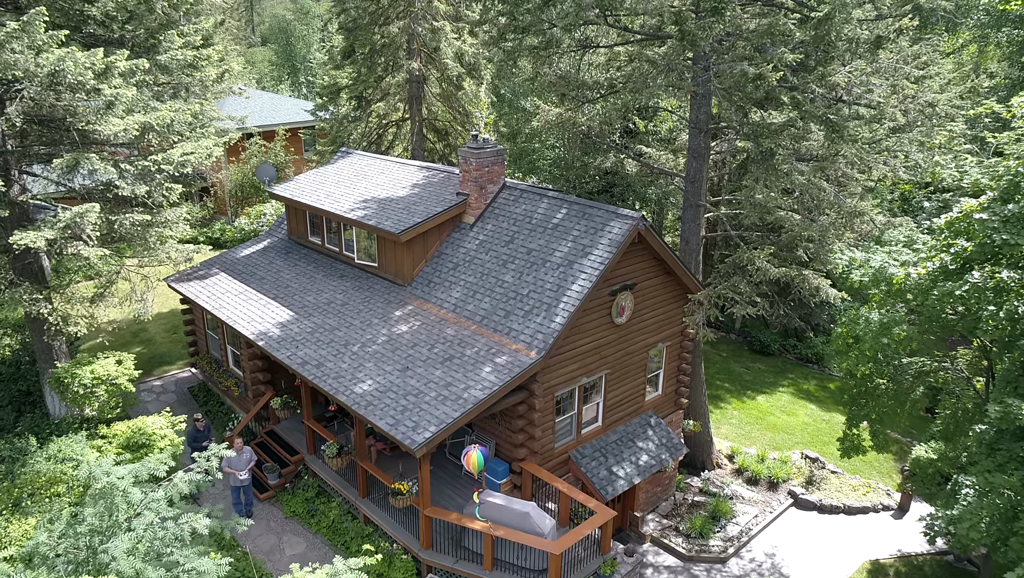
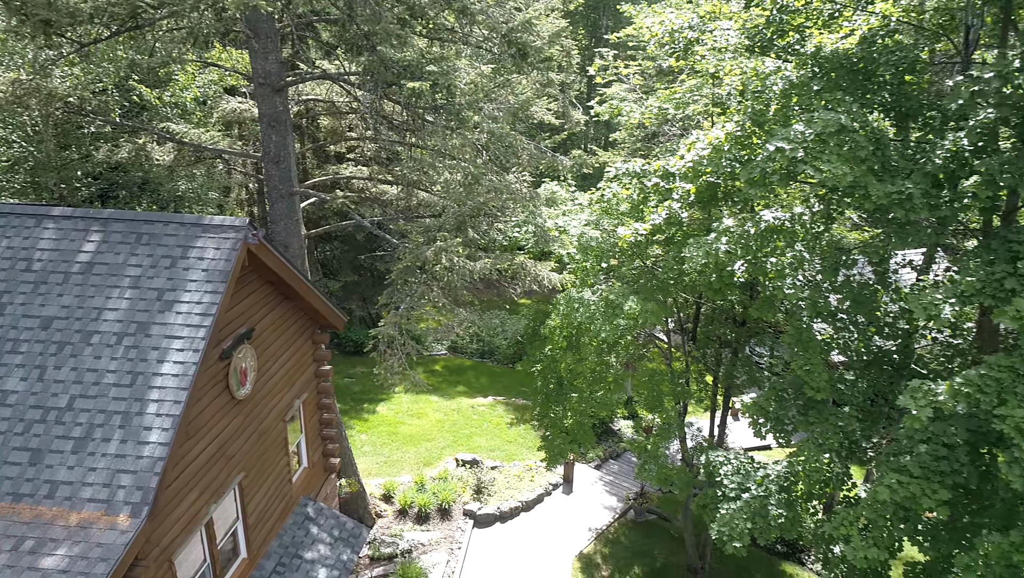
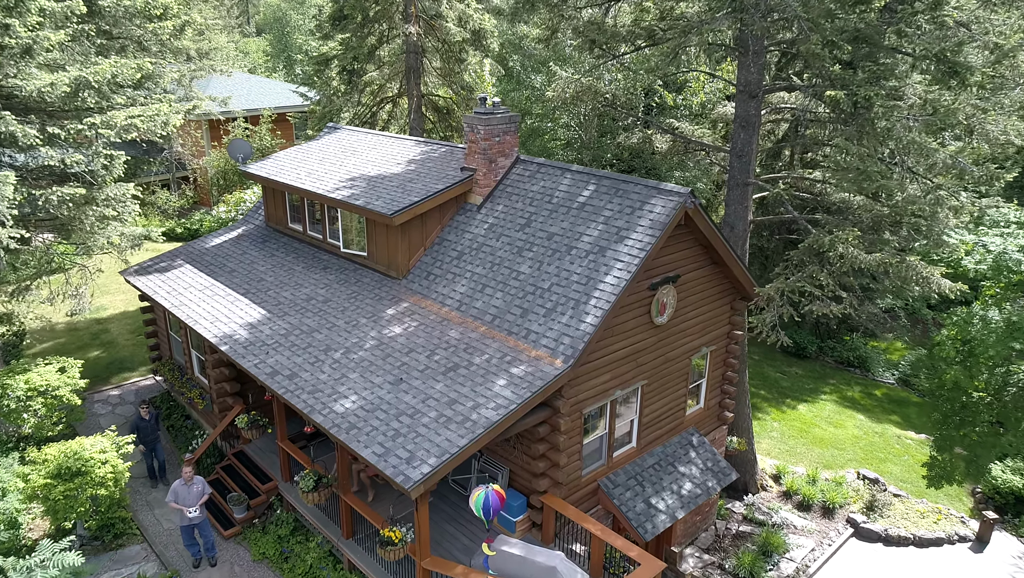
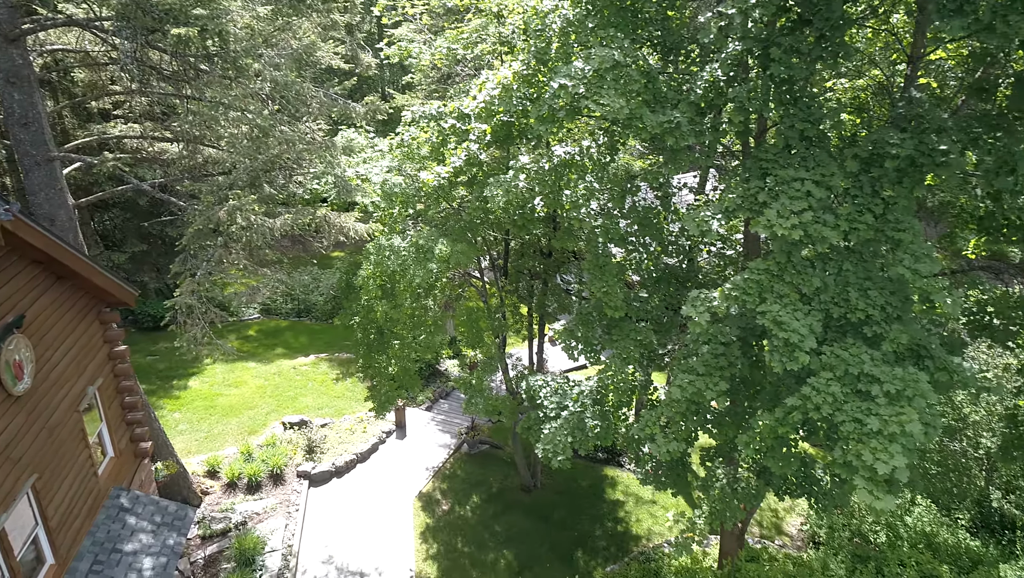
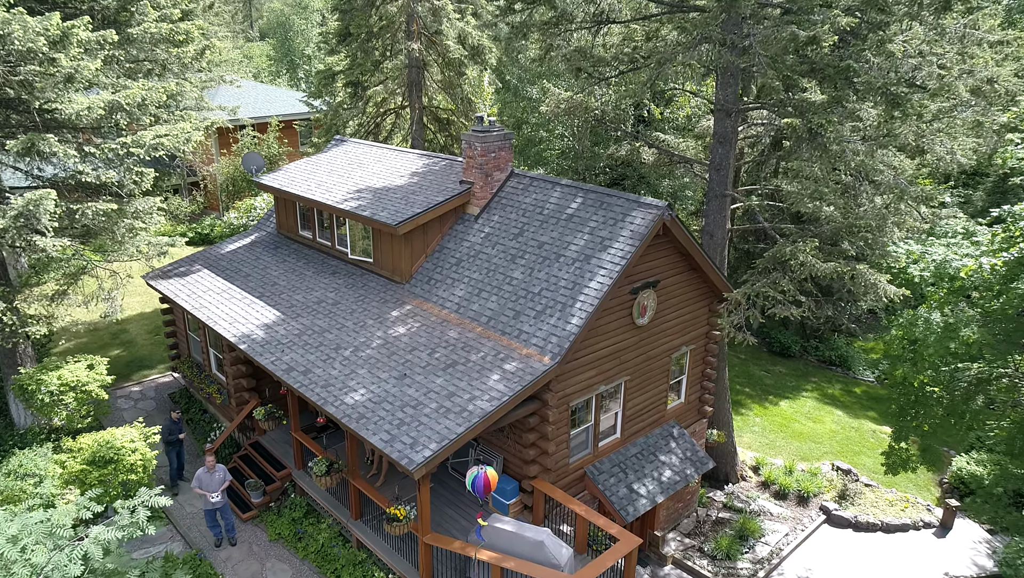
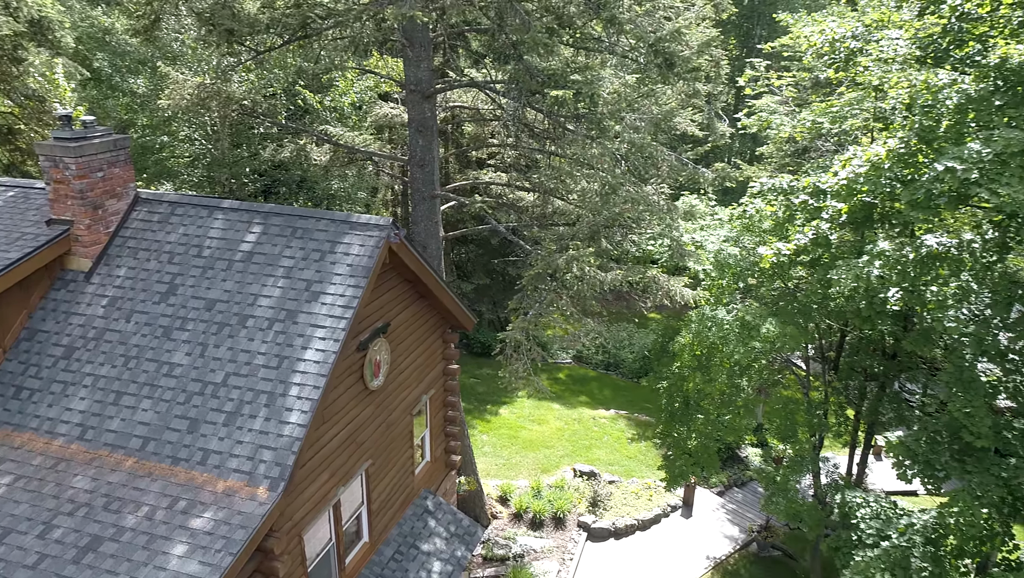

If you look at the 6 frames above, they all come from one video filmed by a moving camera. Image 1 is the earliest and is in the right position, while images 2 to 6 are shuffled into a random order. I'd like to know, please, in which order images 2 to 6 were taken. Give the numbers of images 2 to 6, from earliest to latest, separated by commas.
5, 3, 6, 2, 4
